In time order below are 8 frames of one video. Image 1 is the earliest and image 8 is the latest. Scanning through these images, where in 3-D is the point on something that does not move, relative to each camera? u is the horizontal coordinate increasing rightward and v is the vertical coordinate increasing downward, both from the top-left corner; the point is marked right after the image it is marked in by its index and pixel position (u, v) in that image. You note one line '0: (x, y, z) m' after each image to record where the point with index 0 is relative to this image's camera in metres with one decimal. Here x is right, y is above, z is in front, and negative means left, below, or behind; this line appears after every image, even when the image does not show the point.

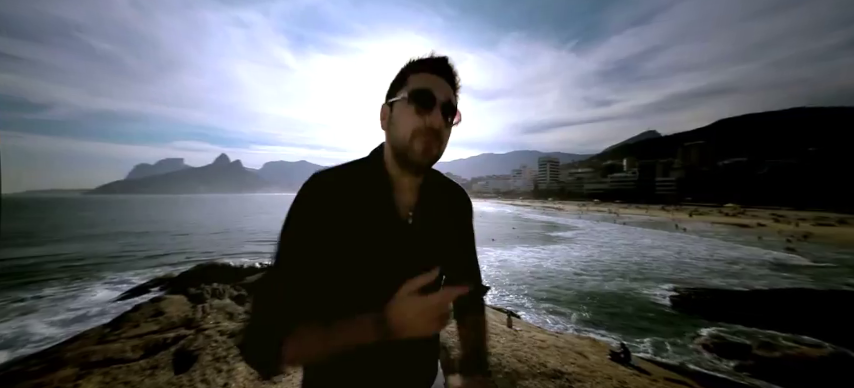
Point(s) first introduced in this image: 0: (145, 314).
0: (-12.3, -5.2, +11.6) m
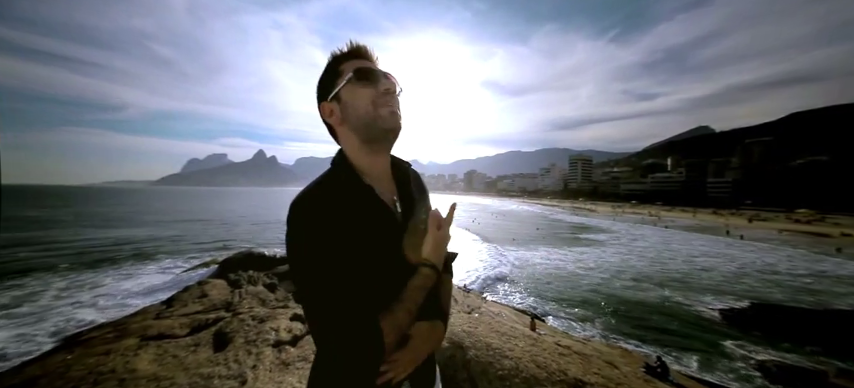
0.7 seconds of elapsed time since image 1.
0: (-11.4, -4.9, +12.9) m
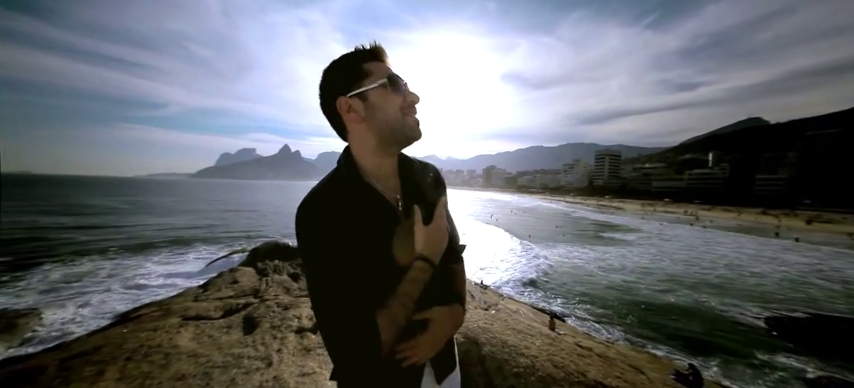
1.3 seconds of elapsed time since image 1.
0: (-10.6, -4.5, +13.8) m
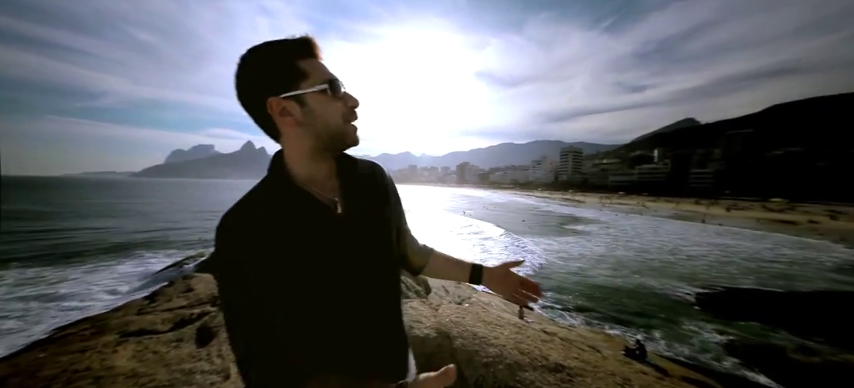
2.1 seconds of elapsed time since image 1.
0: (-12.0, -4.6, +12.7) m
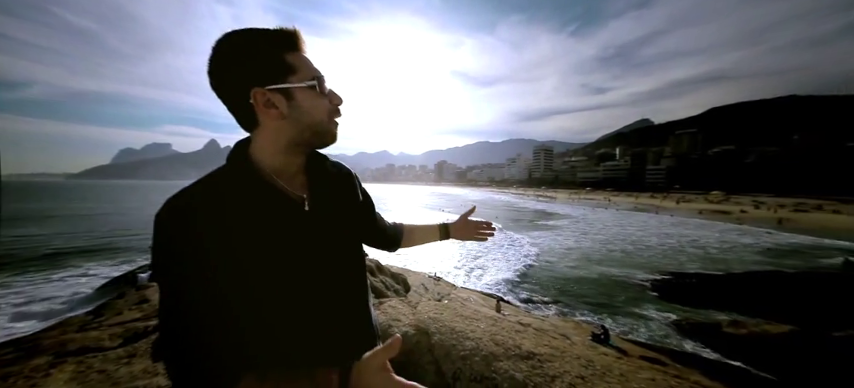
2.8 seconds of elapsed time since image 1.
0: (-13.1, -4.8, +11.9) m
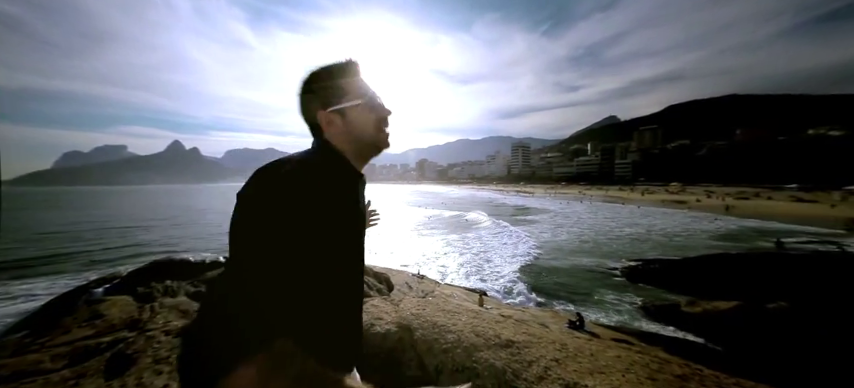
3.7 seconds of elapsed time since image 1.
0: (-13.8, -5.1, +11.2) m
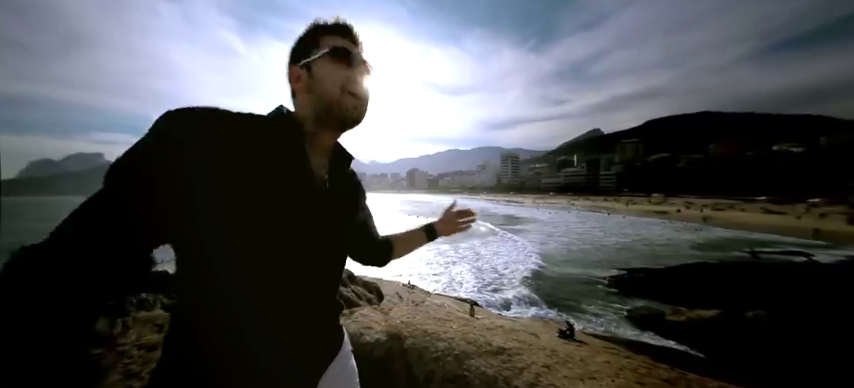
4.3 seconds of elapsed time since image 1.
0: (-14.2, -5.3, +10.6) m
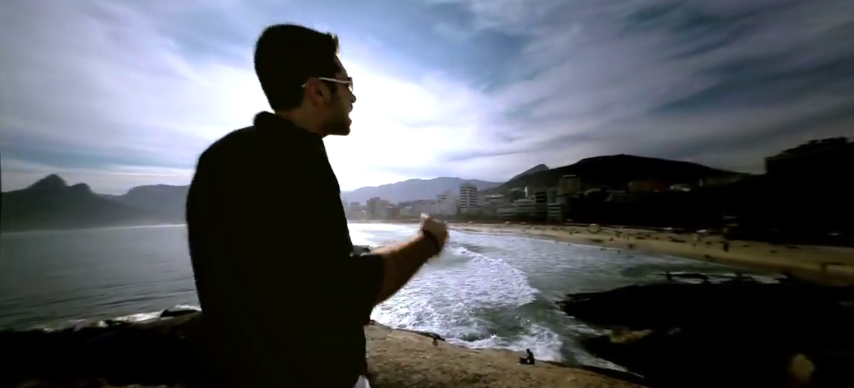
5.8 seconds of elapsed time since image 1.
0: (-15.0, -6.5, +8.5) m
